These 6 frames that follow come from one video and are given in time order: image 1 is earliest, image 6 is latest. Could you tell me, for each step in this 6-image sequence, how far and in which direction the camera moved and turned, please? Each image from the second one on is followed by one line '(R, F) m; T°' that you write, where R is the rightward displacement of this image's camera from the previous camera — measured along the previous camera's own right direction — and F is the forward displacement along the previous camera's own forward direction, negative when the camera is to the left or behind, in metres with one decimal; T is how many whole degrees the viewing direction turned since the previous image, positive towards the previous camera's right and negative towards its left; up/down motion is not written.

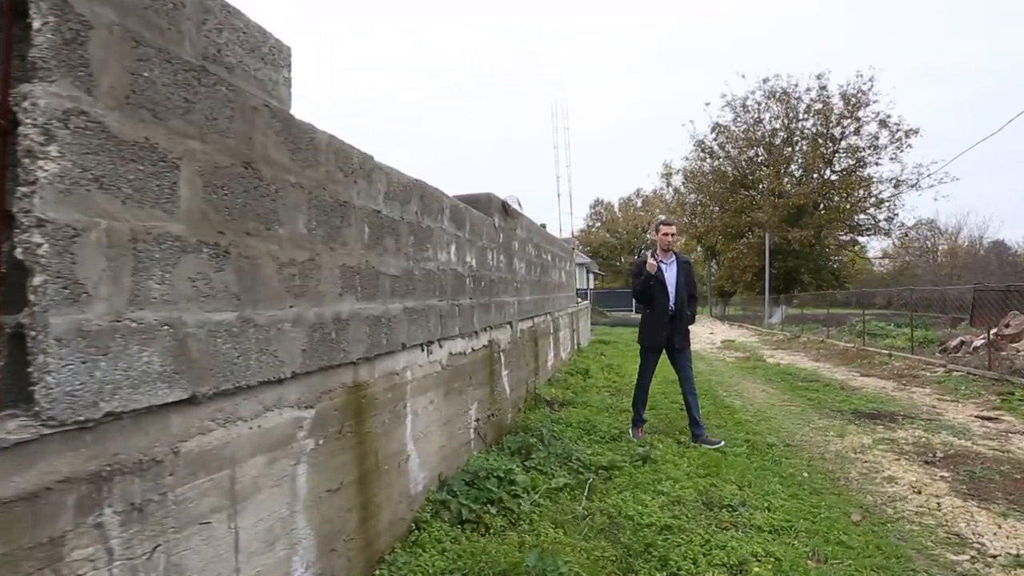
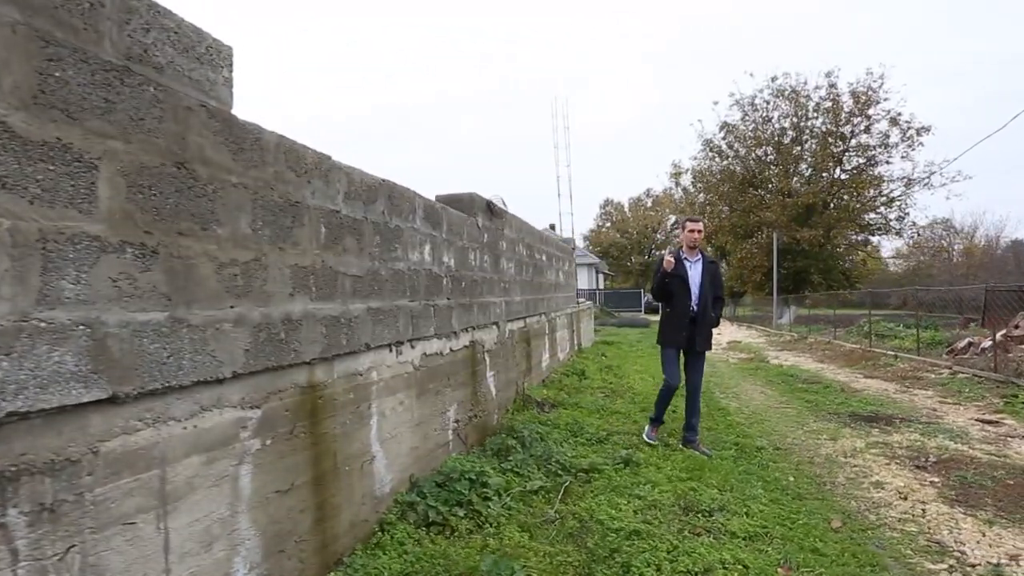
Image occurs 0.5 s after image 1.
(+0.2, 0.0) m; -1°
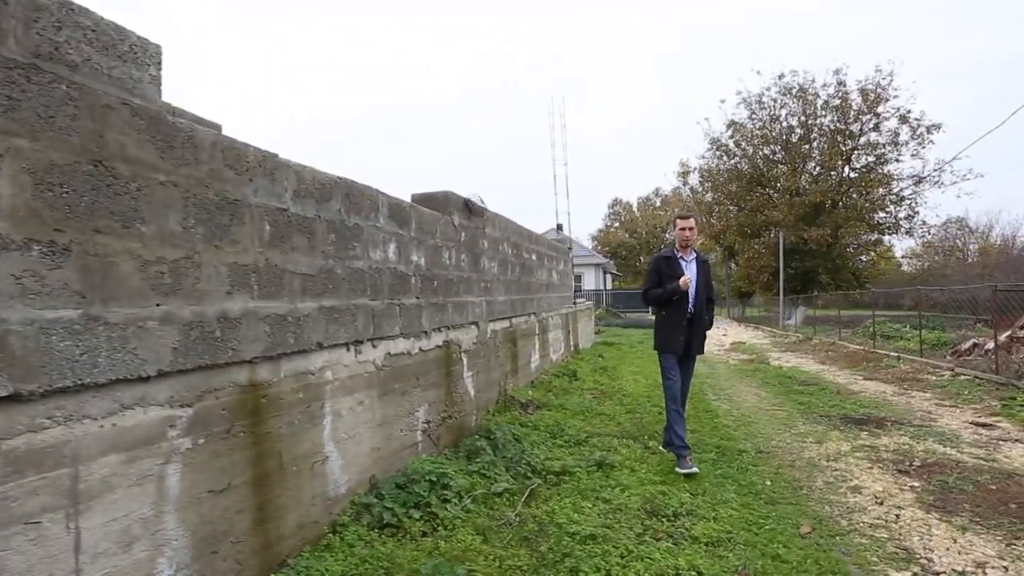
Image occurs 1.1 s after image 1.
(+0.3, 0.0) m; -1°
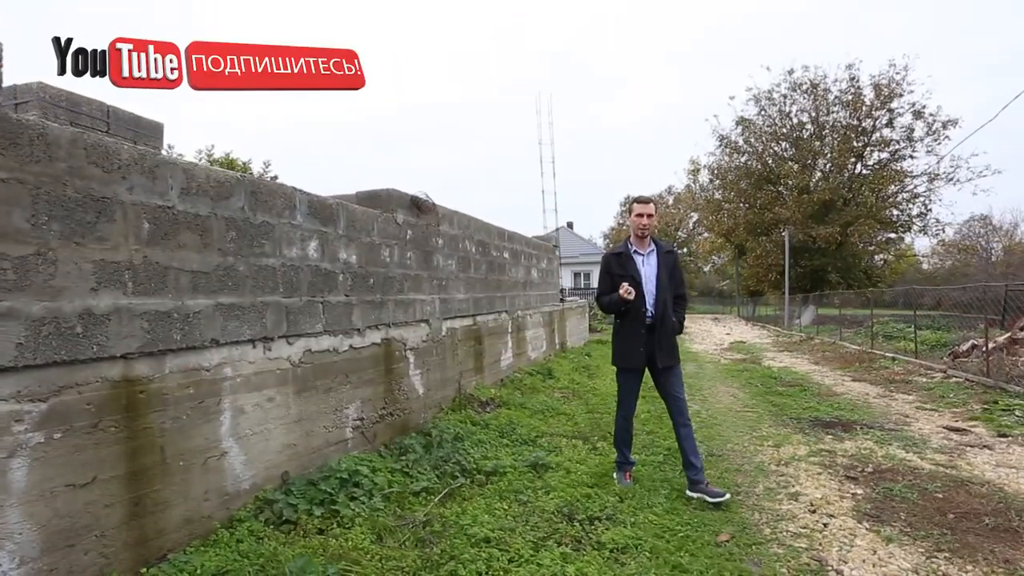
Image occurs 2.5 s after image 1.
(+0.6, +0.1) m; -3°
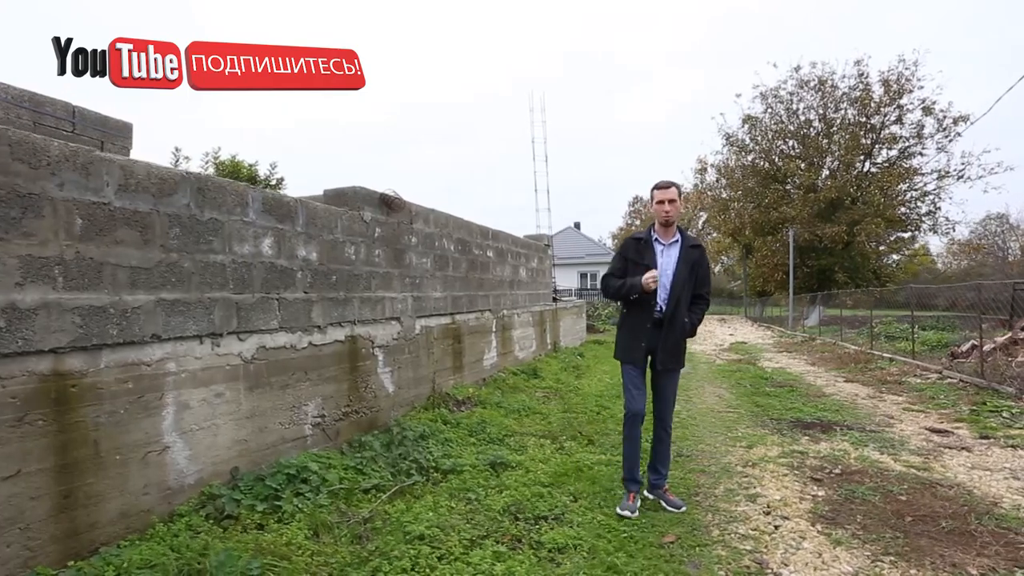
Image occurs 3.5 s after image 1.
(+0.4, 0.0) m; -2°
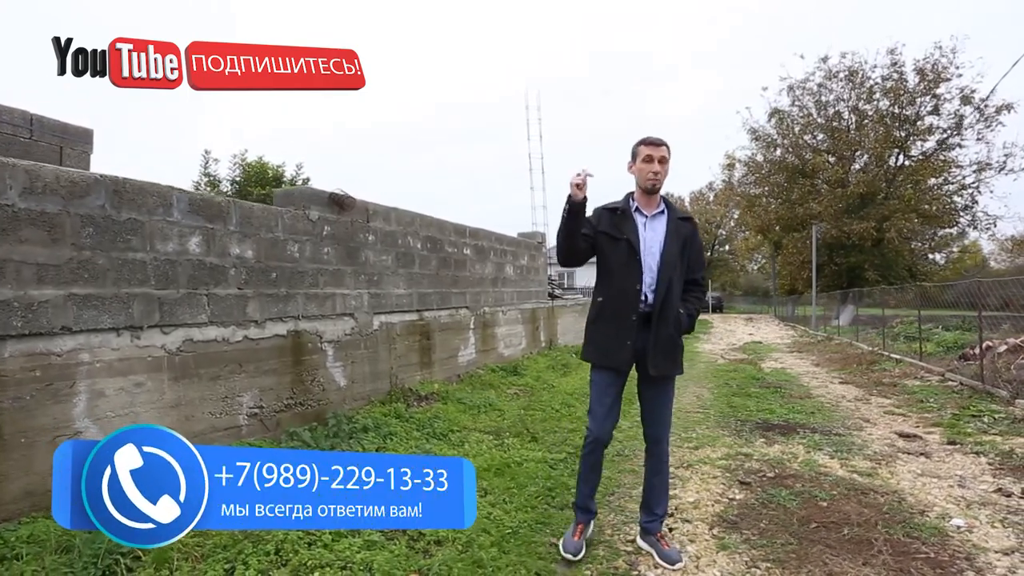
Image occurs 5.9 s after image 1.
(+0.8, 0.0) m; -5°
